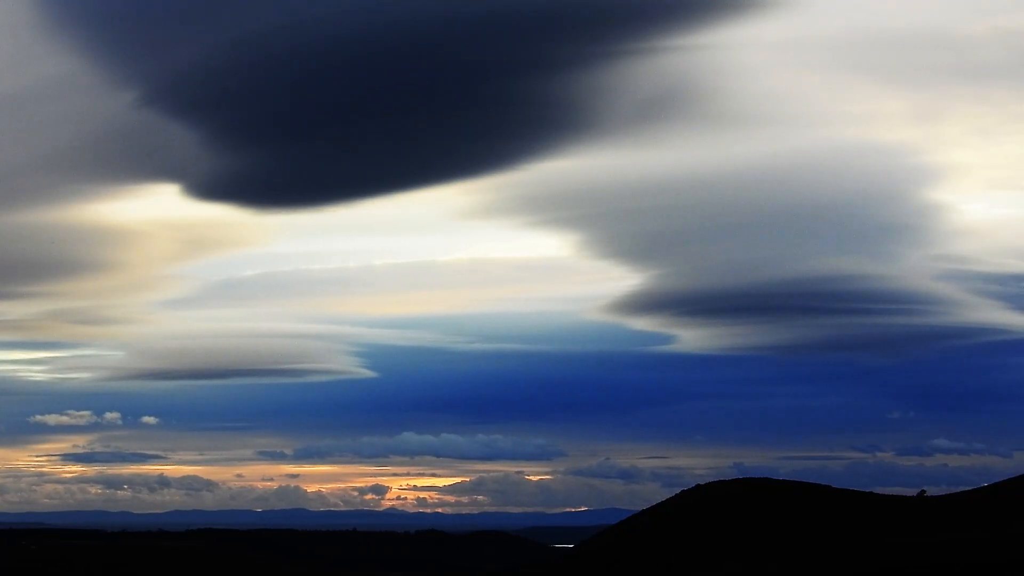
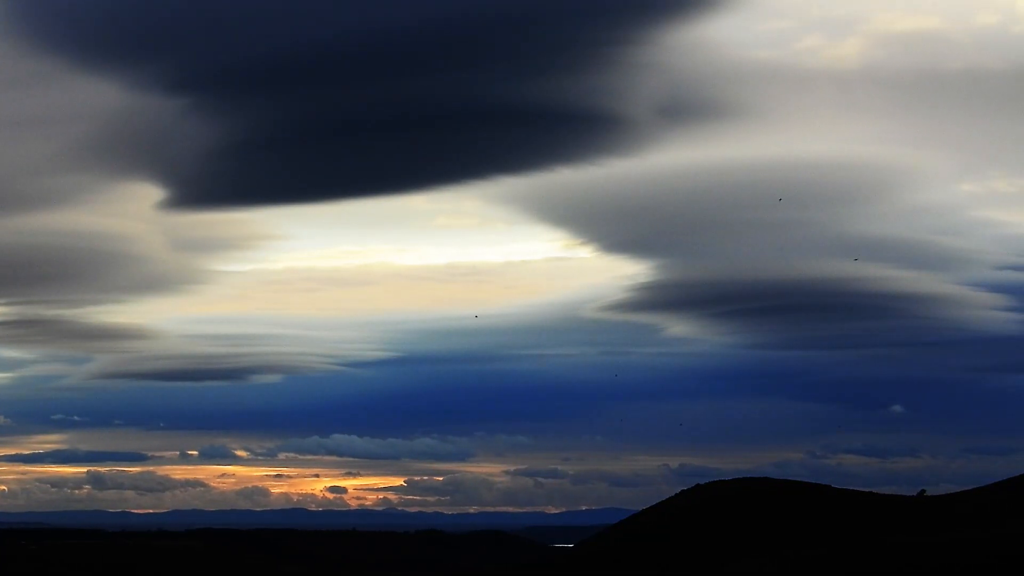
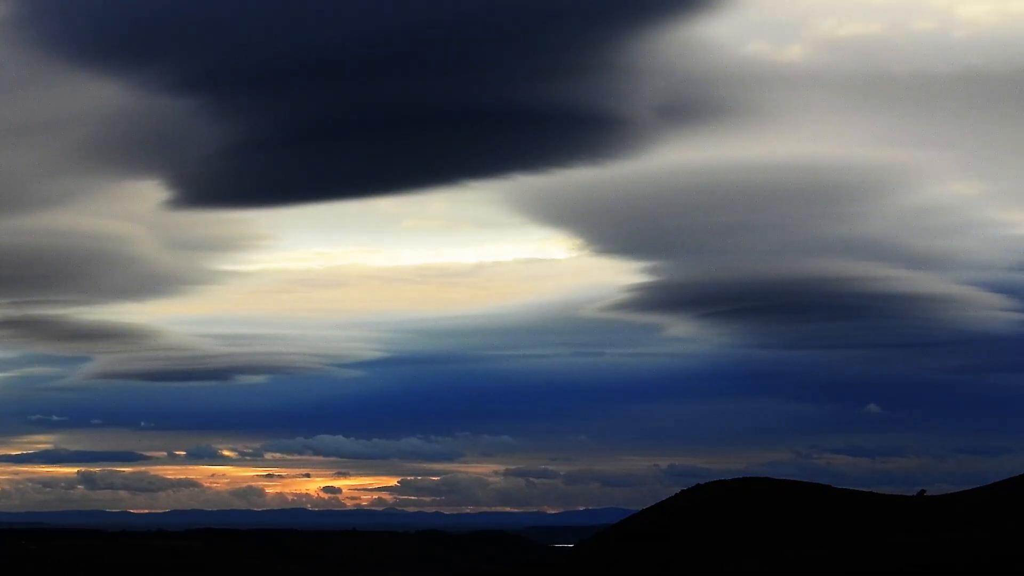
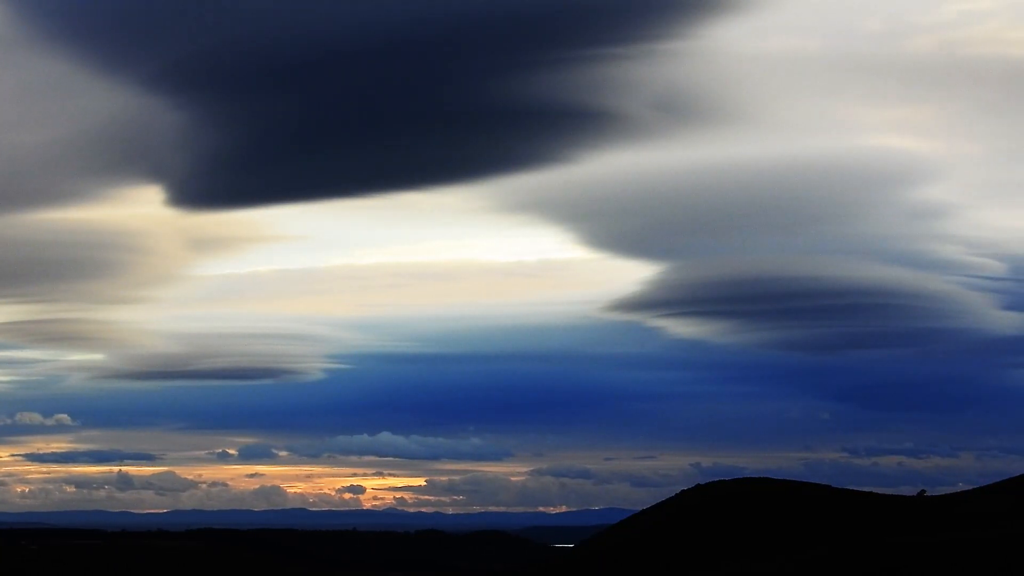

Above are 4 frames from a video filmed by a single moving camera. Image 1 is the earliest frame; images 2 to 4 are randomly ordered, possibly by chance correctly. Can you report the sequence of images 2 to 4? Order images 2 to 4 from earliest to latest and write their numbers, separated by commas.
4, 2, 3
